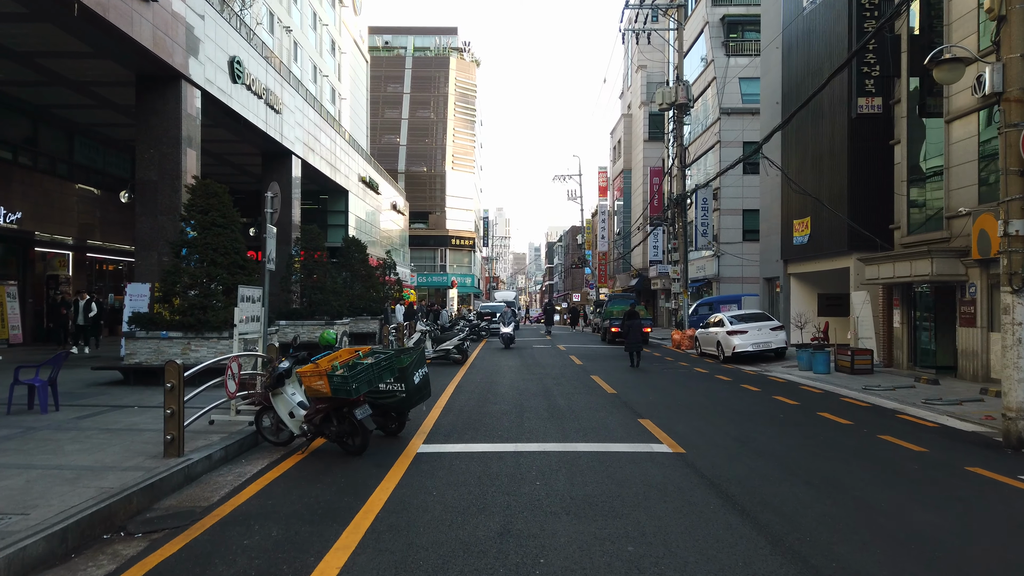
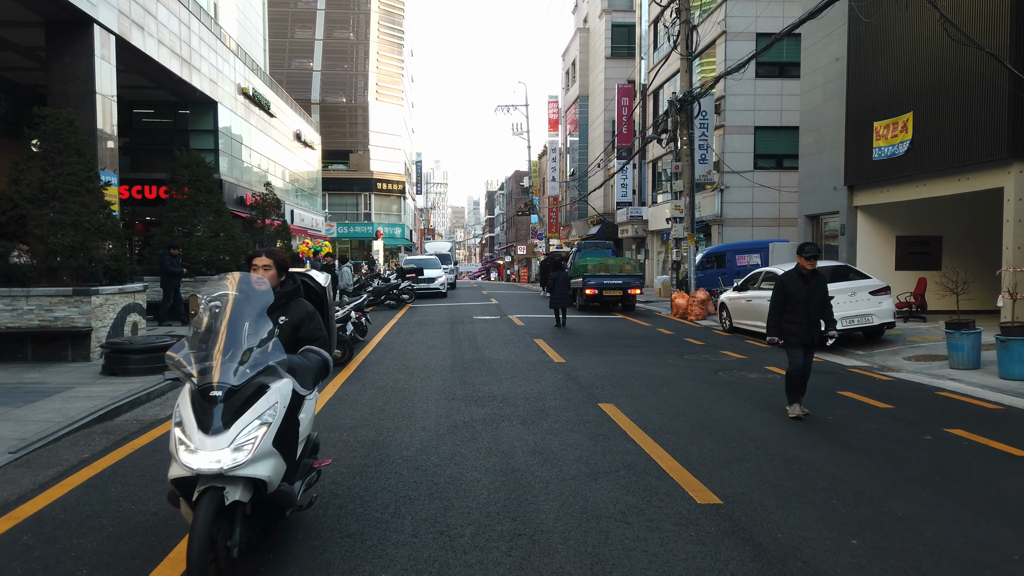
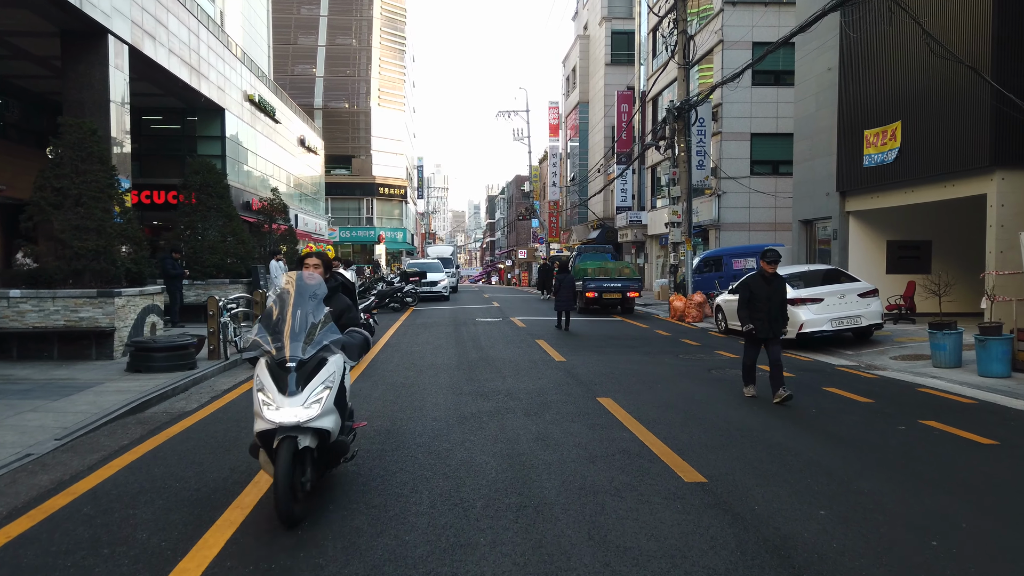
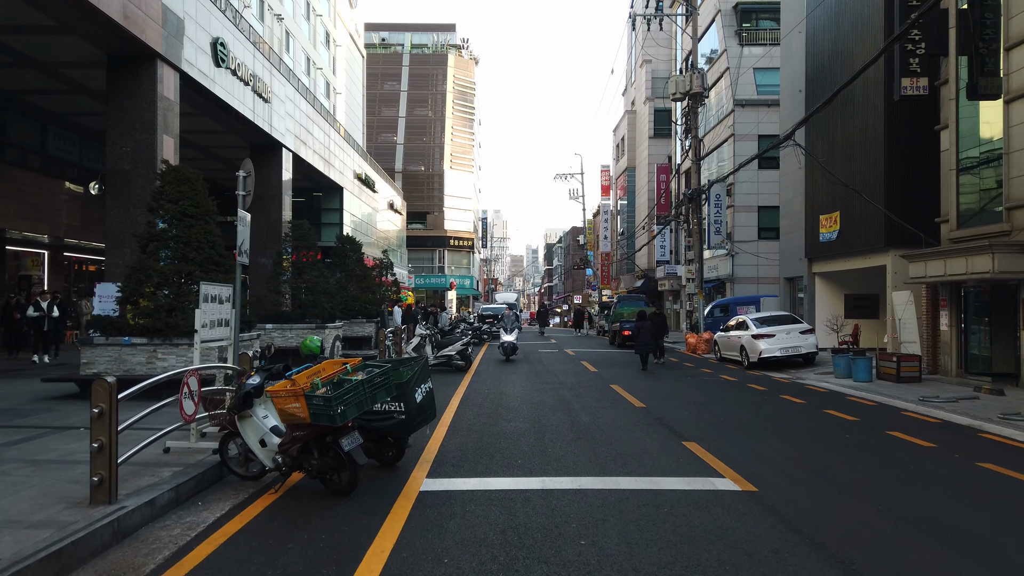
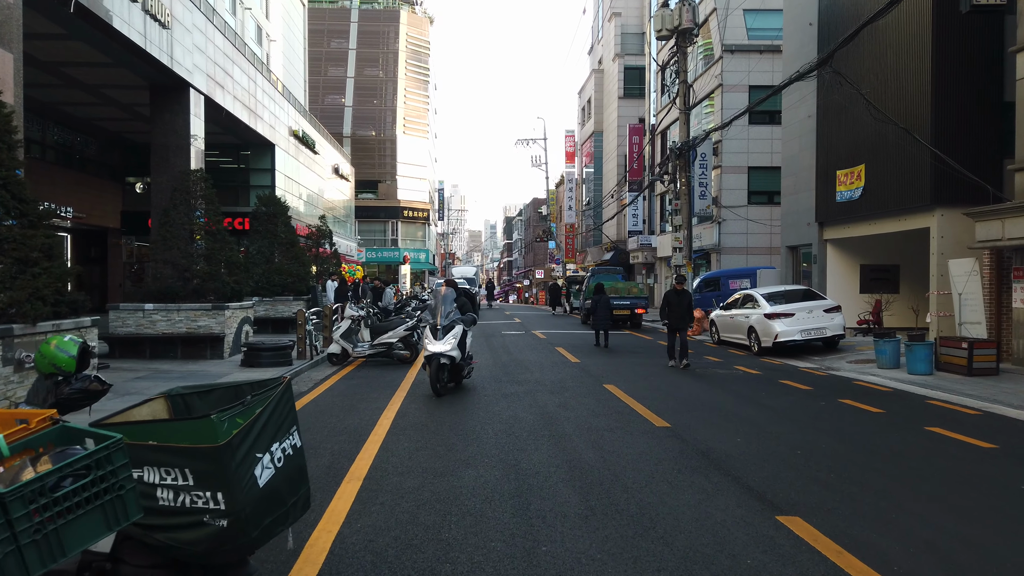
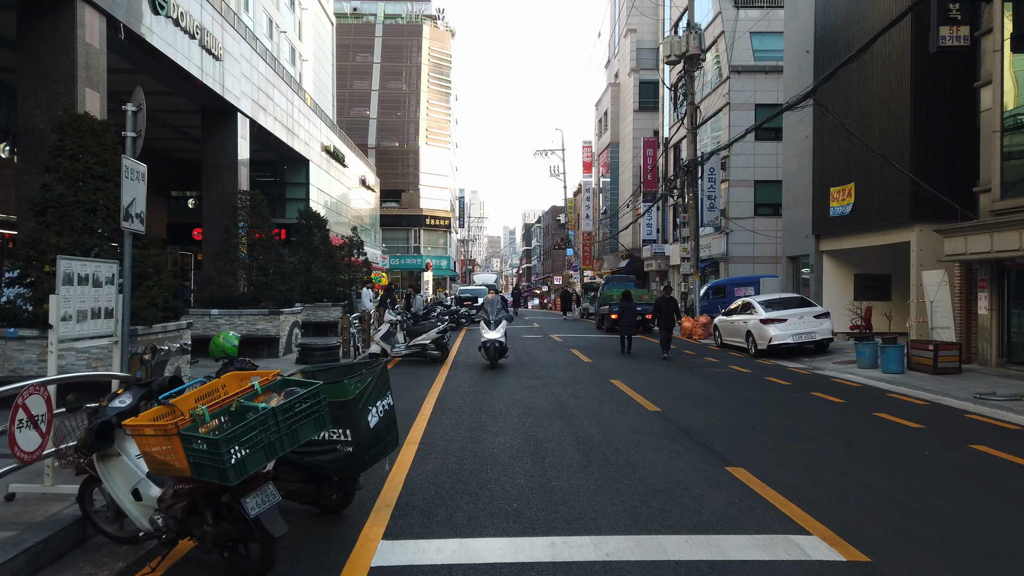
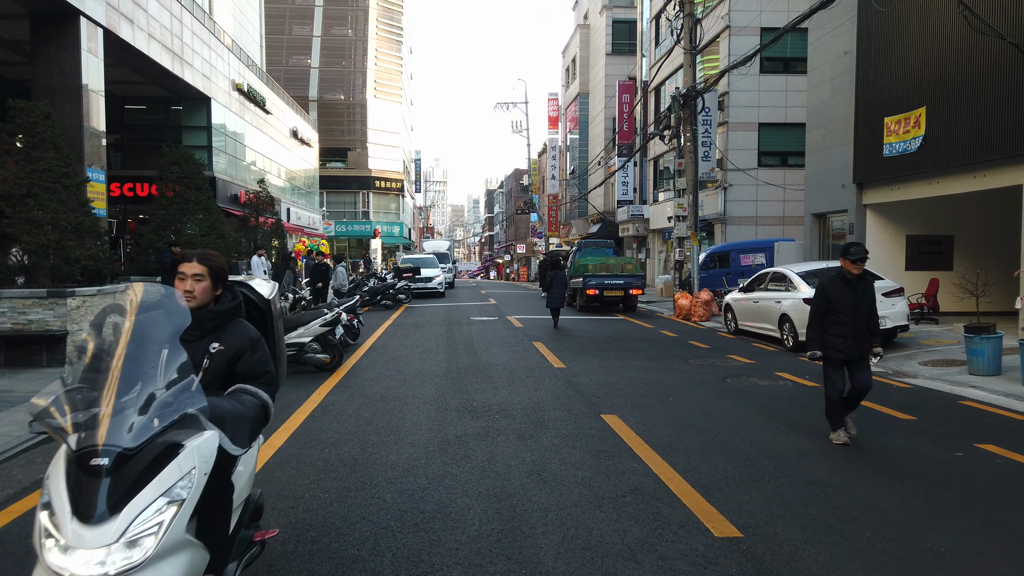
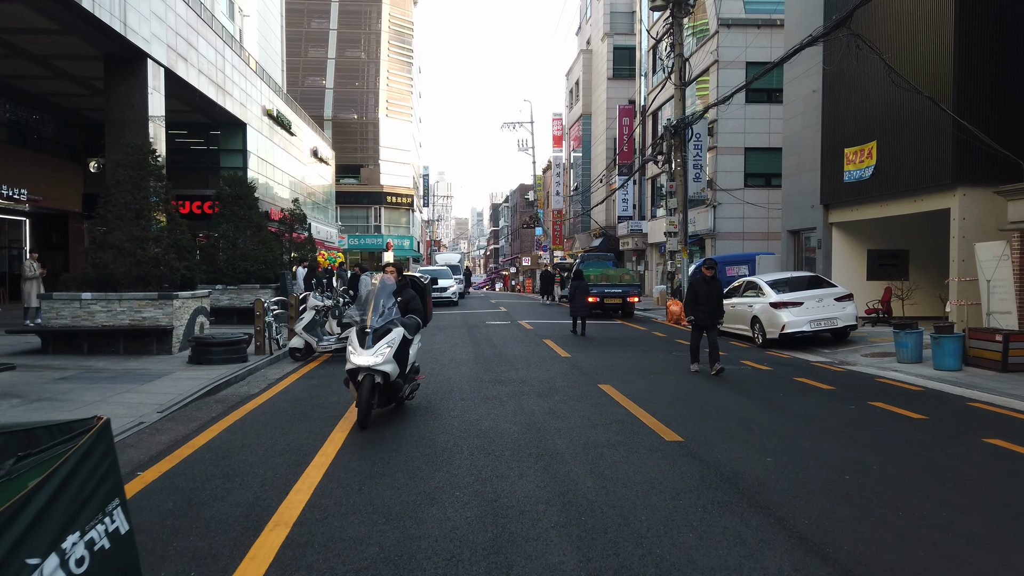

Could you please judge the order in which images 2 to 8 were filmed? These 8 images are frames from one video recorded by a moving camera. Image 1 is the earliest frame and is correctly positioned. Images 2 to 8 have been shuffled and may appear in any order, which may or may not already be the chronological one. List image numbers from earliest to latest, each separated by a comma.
4, 6, 5, 8, 3, 2, 7
